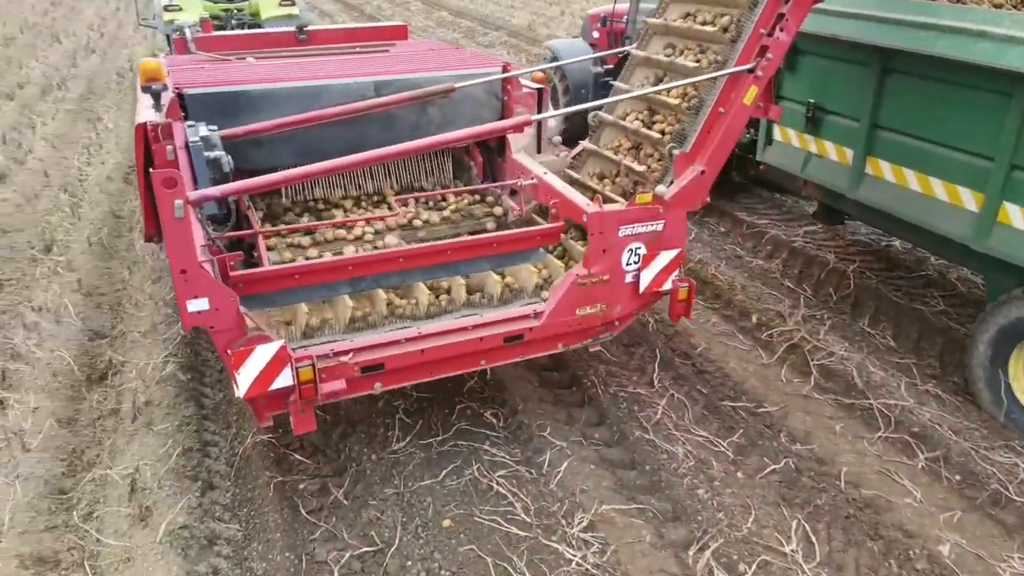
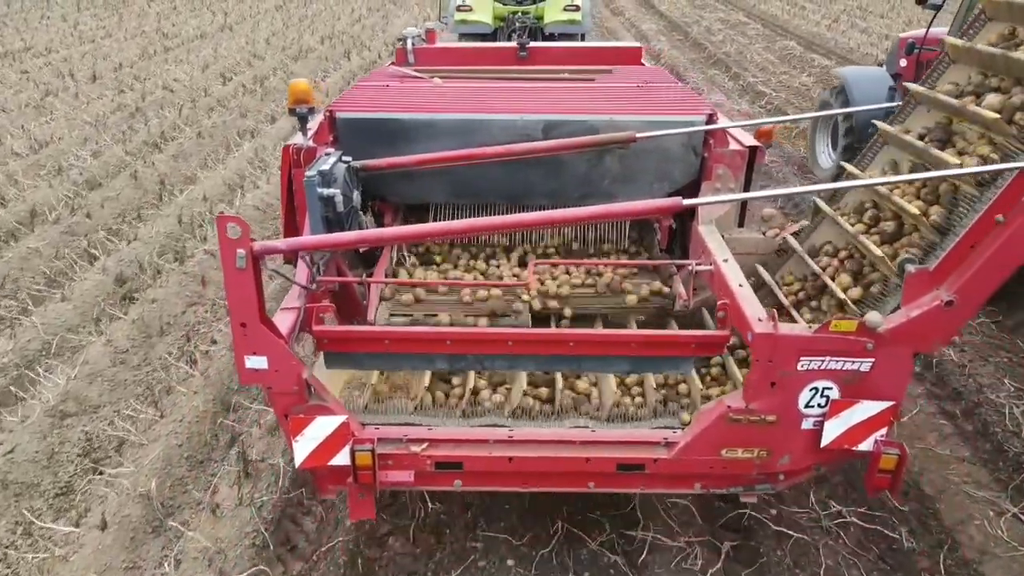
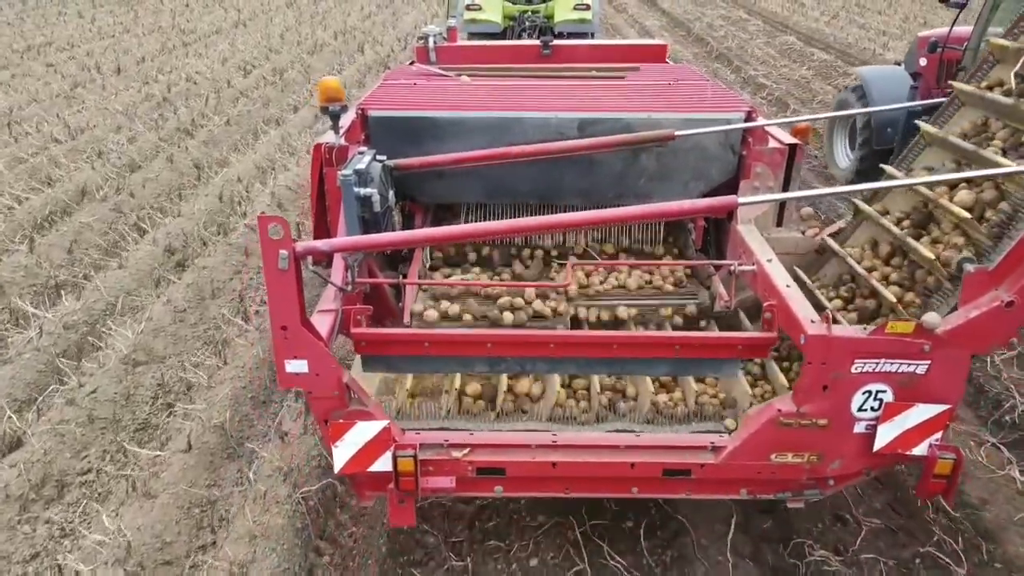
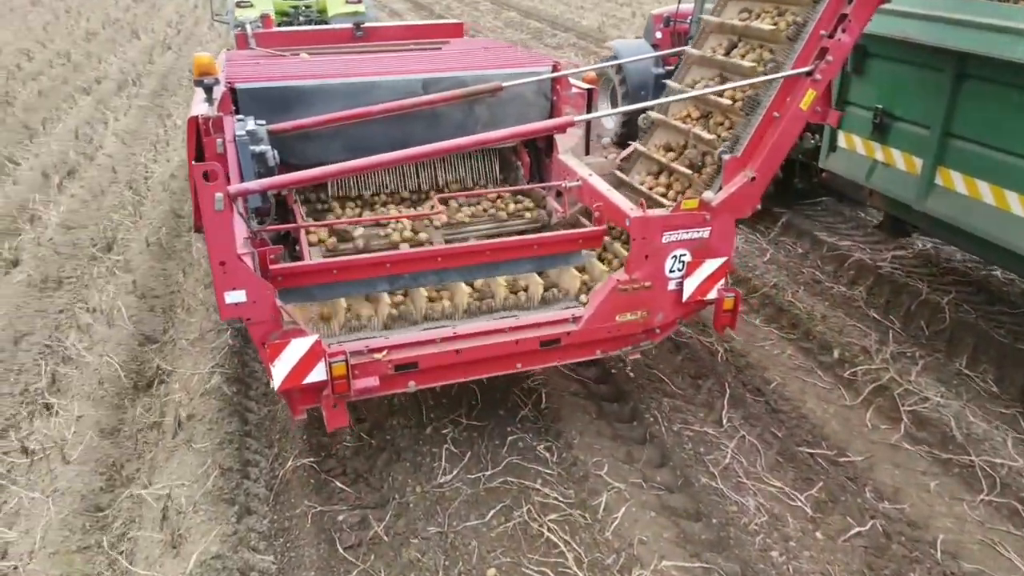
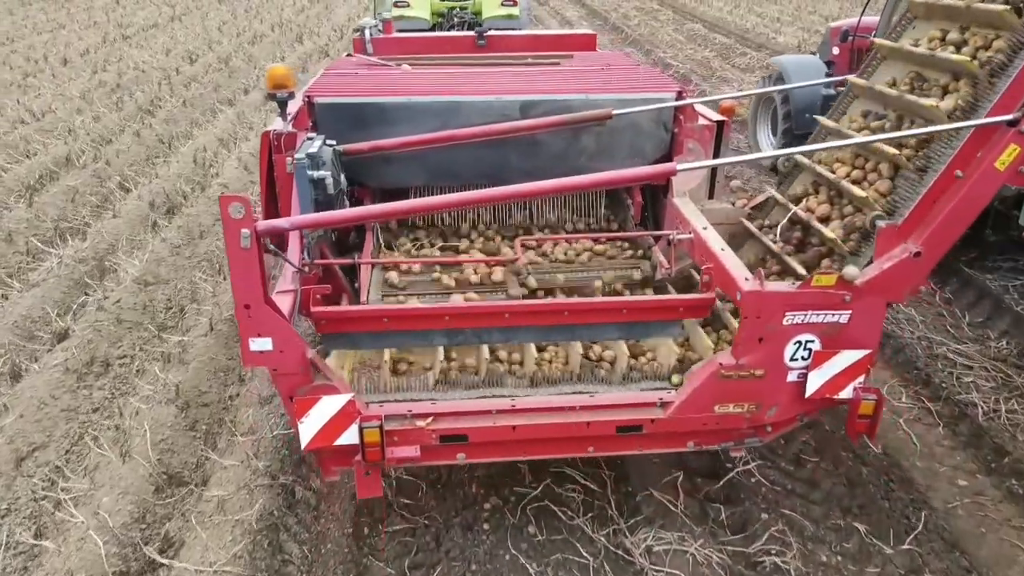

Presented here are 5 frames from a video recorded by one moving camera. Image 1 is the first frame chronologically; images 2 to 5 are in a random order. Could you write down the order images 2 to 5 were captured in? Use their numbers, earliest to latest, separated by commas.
4, 5, 3, 2
